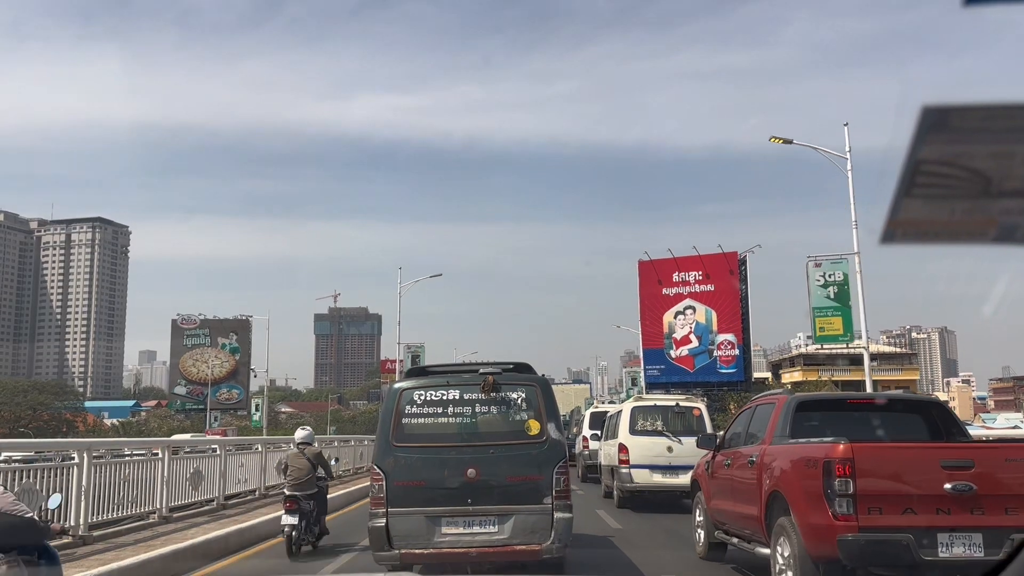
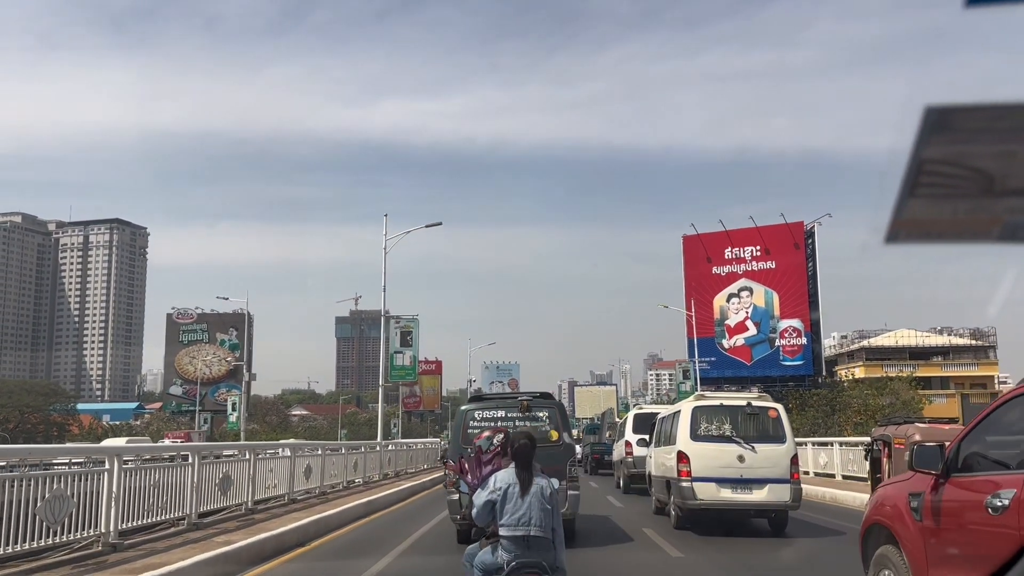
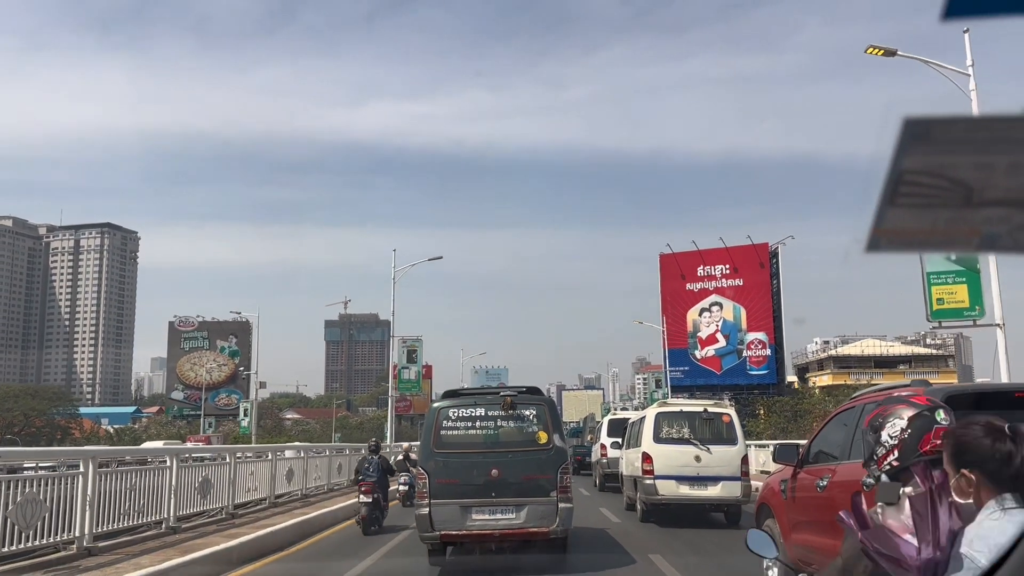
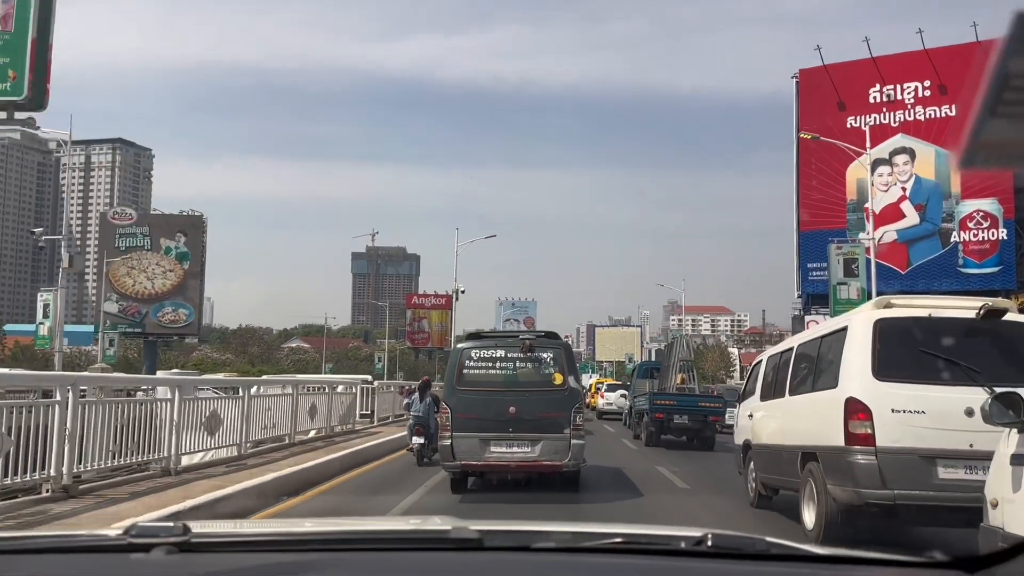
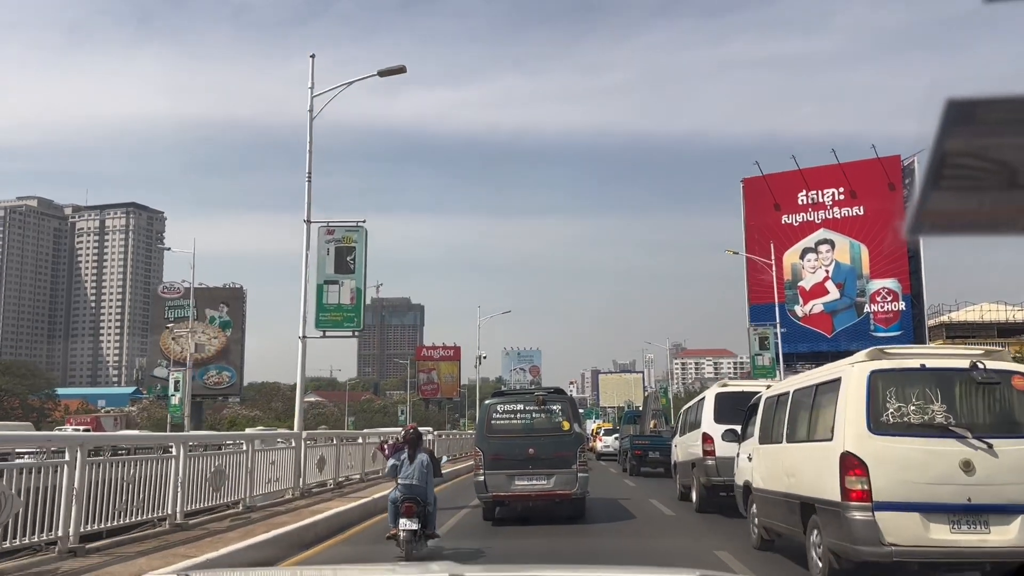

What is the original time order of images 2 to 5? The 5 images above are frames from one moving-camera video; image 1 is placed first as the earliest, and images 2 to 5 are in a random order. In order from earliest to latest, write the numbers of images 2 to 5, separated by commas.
3, 2, 5, 4
